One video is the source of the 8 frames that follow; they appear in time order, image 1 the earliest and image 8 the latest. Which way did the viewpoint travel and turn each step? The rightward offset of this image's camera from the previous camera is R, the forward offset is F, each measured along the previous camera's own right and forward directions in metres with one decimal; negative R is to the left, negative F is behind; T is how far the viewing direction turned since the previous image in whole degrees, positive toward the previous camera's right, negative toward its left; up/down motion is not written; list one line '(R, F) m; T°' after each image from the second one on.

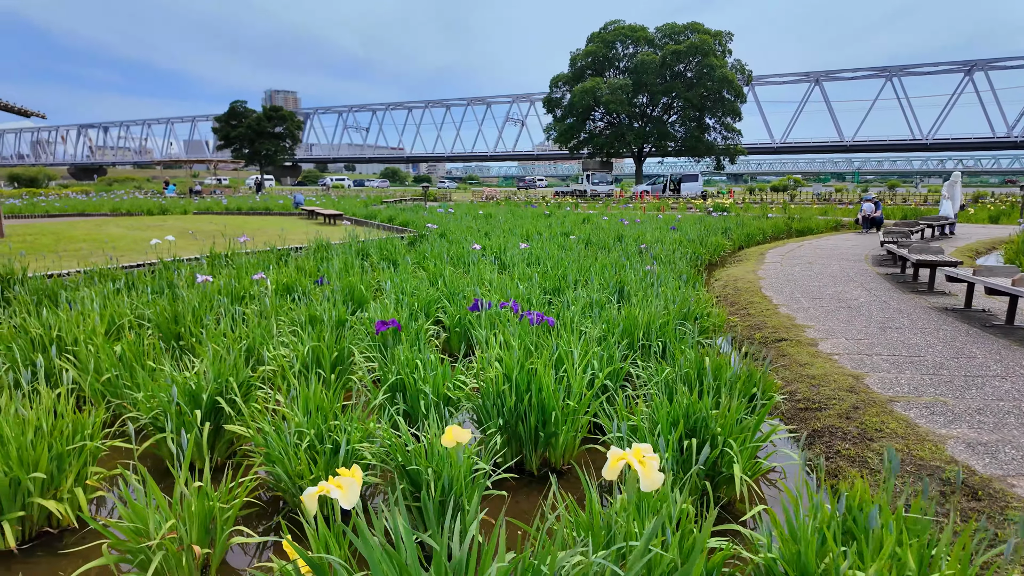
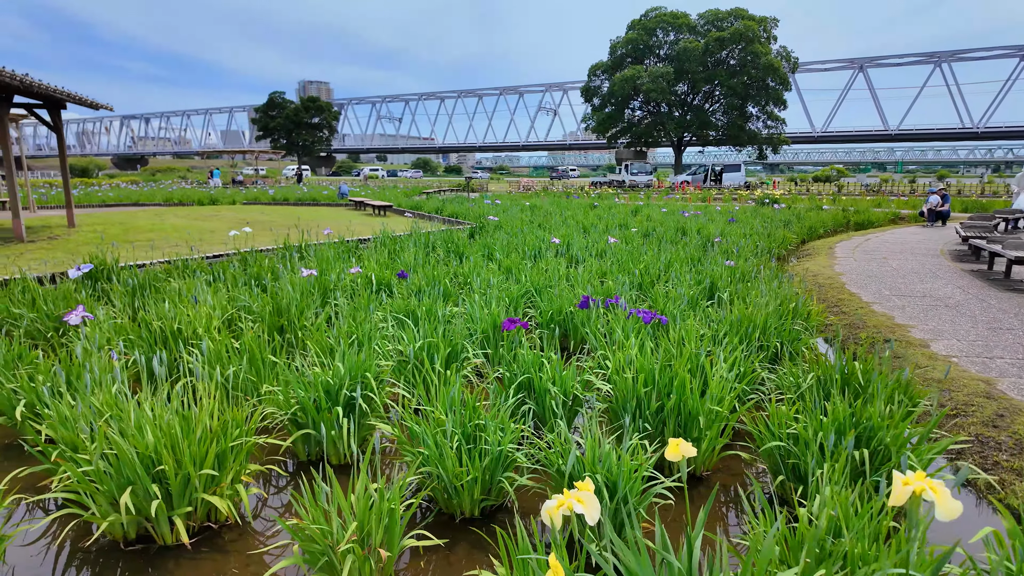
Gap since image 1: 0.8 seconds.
(-0.4, 0.0) m; -3°
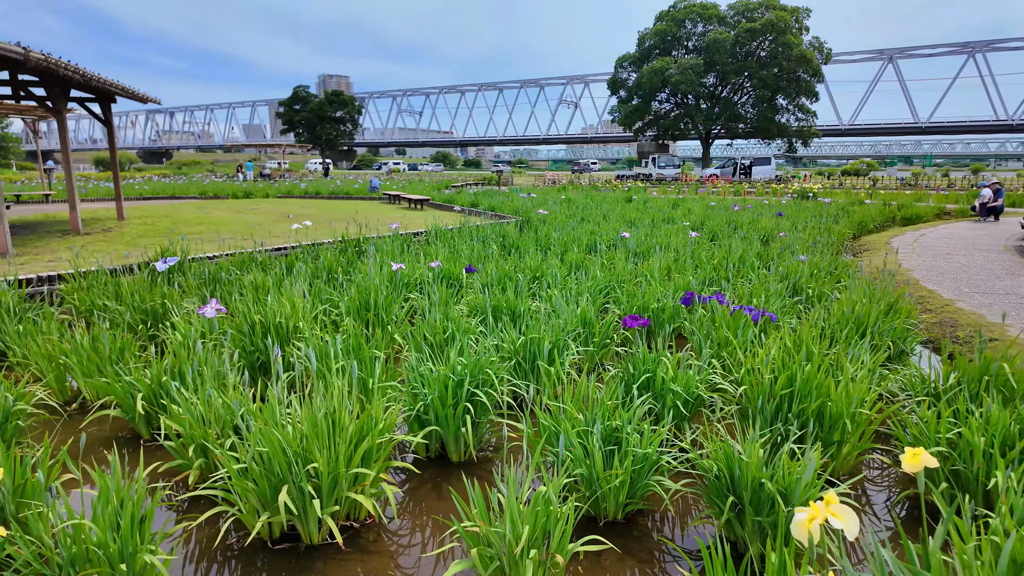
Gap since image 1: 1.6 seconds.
(-0.4, +0.1) m; -2°
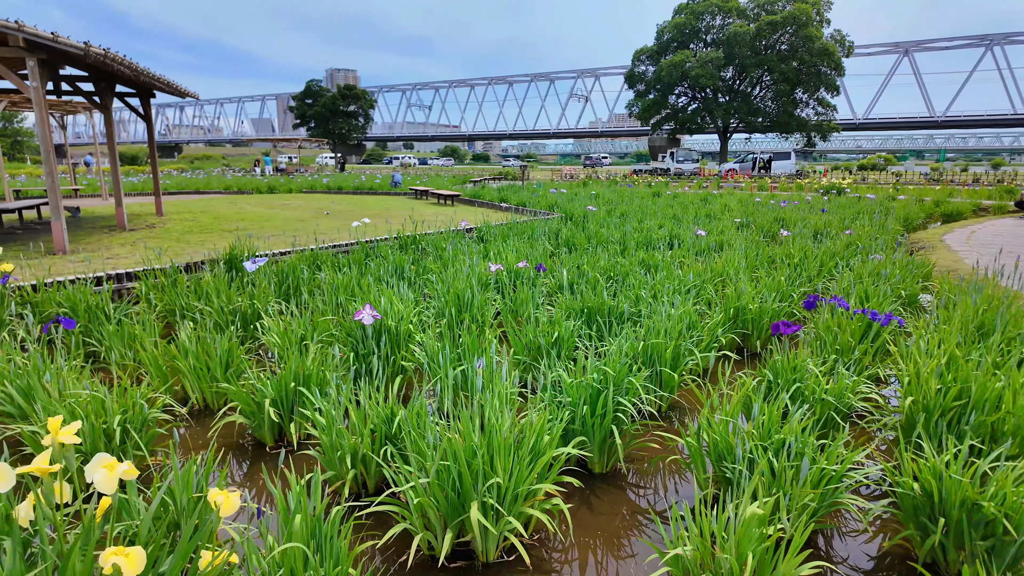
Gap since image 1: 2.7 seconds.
(-0.5, +0.1) m; -1°
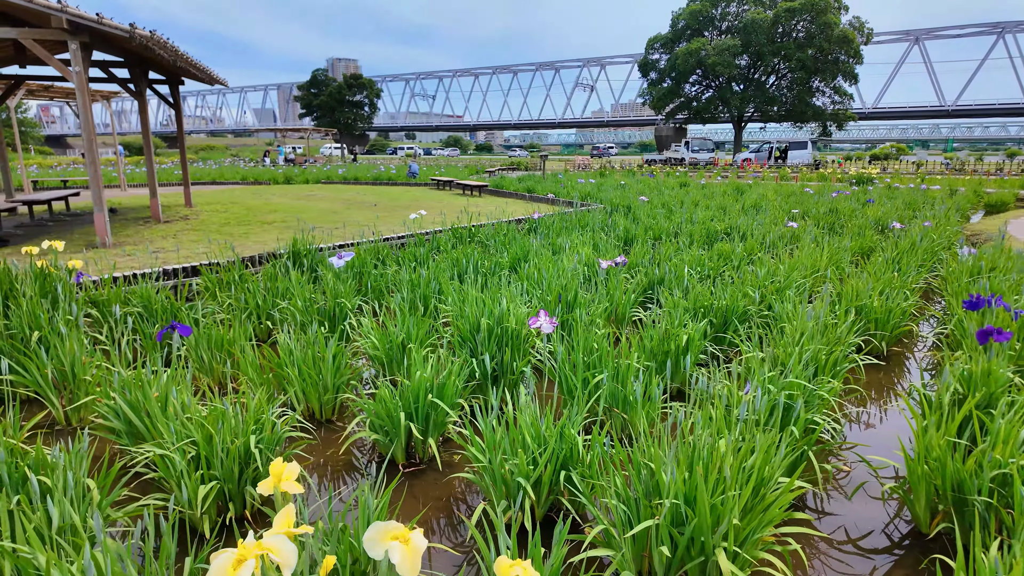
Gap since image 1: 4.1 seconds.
(-0.6, +0.2) m; 0°
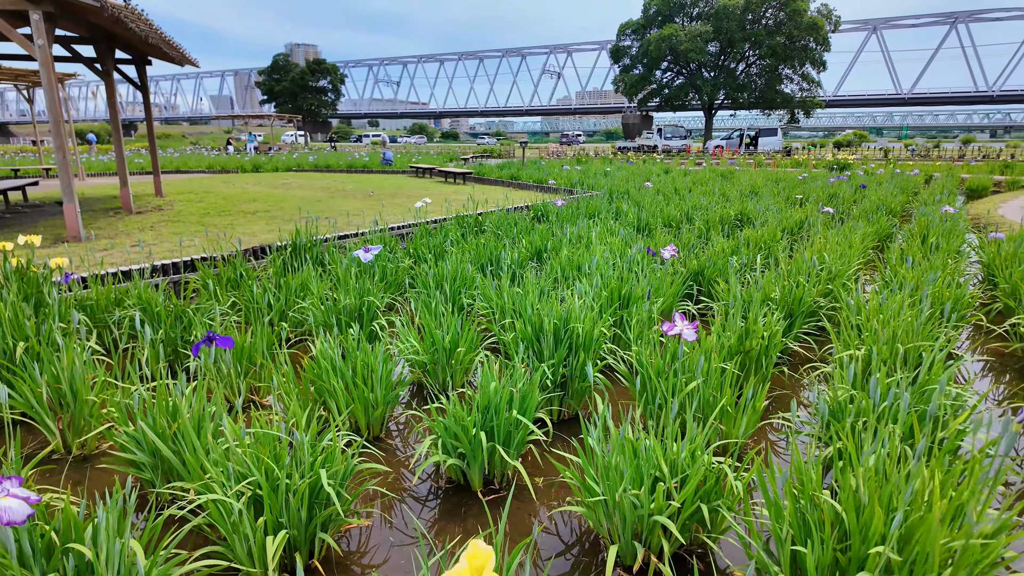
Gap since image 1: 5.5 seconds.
(-0.4, +0.3) m; +3°
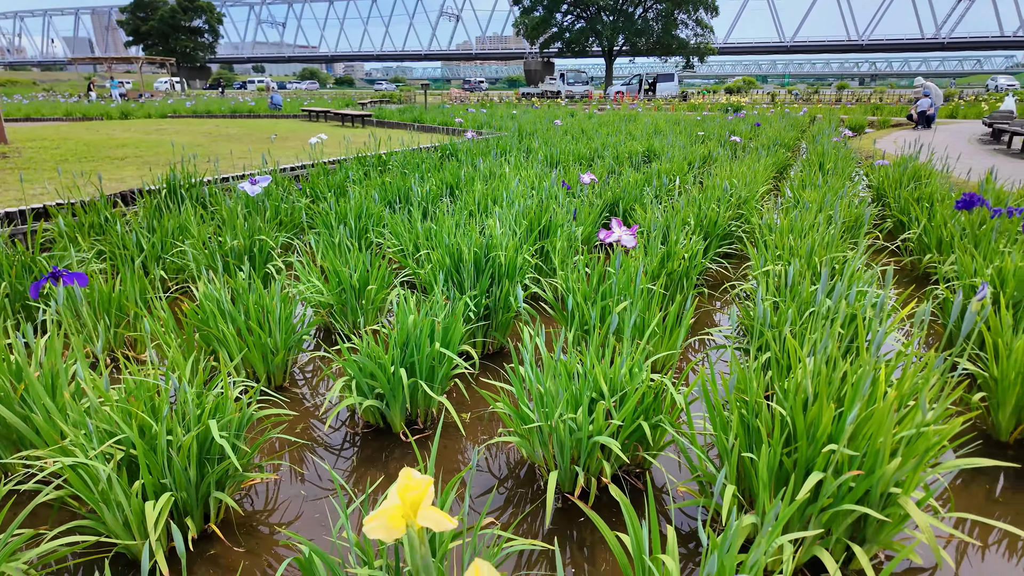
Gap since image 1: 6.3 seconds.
(0.0, +0.2) m; +9°
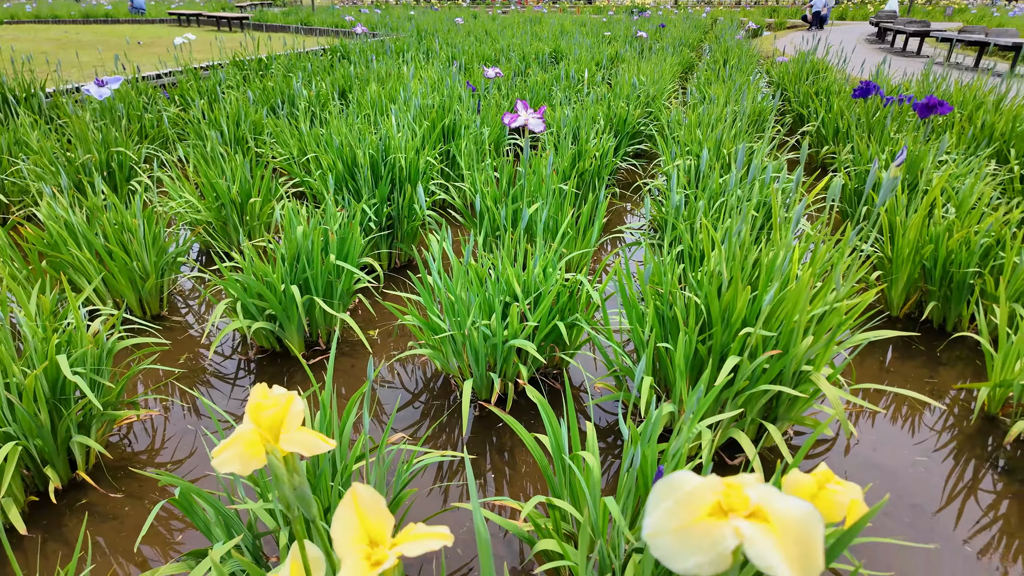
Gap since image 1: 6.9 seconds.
(0.0, +0.1) m; +8°
